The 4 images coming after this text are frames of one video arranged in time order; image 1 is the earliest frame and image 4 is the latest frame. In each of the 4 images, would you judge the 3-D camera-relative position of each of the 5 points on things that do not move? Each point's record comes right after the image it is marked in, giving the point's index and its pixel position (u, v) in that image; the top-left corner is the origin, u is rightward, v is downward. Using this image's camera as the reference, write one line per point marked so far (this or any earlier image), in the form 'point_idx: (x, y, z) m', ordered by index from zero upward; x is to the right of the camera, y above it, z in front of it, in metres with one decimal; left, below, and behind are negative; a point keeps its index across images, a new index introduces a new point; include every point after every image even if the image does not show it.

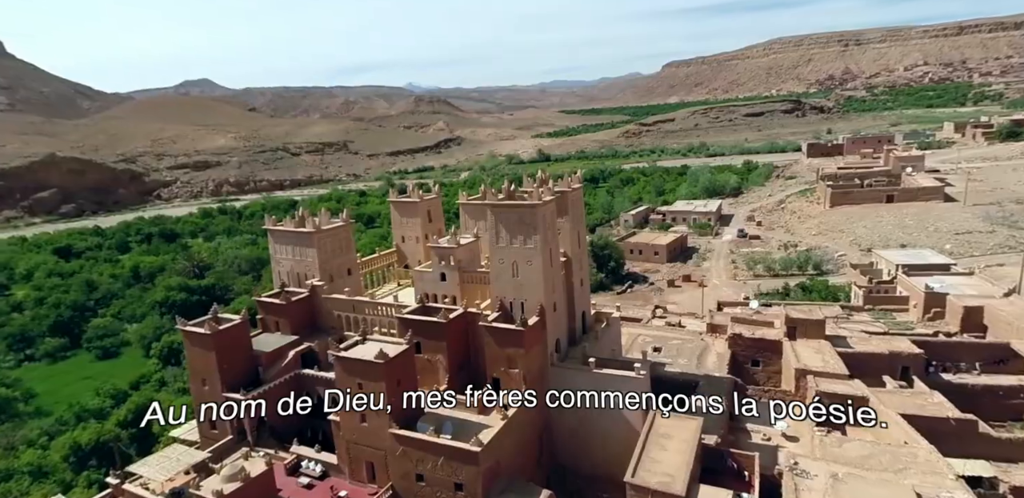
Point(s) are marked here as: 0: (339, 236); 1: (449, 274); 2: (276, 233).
0: (-4.9, +0.3, +17.4) m
1: (-1.8, -0.7, +18.0) m
2: (-6.5, +0.4, +17.3) m
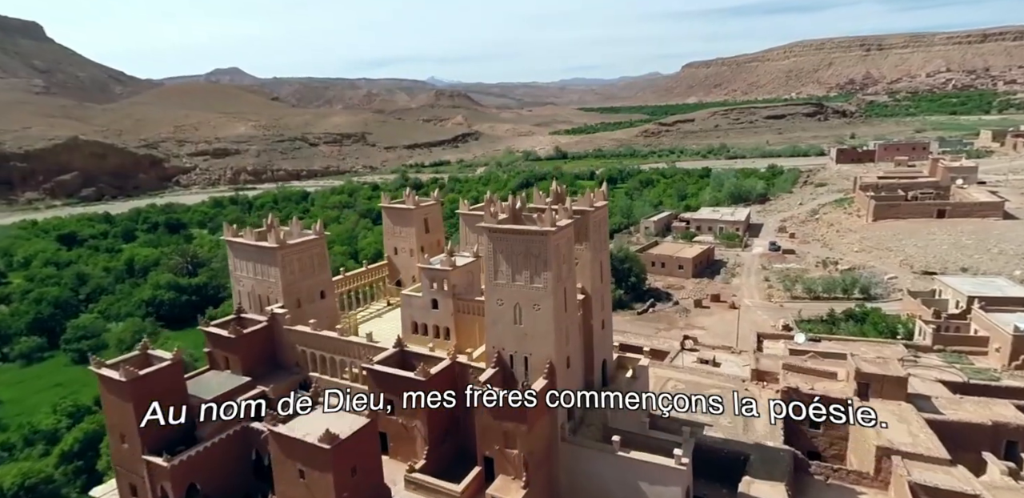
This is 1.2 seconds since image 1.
0: (-4.7, -0.1, +14.4) m
1: (-1.7, -1.3, +14.9) m
2: (-6.4, +0.1, +14.4) m
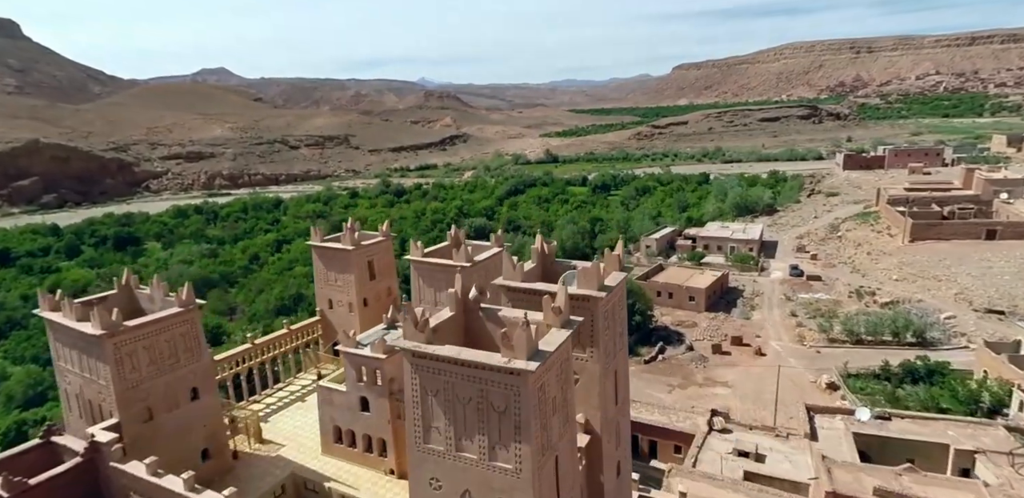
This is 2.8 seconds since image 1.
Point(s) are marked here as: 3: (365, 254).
0: (-5.3, -1.3, +9.5) m
1: (-2.3, -2.5, +10.1) m
2: (-6.9, -1.2, +9.4) m
3: (-3.4, -0.2, +14.4) m
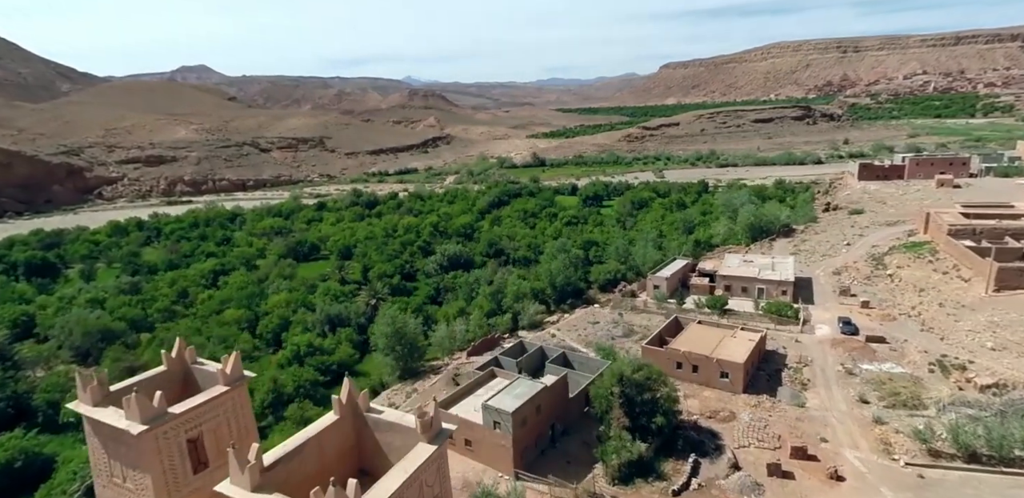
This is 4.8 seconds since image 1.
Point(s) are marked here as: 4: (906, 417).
0: (-5.7, -3.4, +2.5) m
1: (-2.7, -4.5, +3.1) m
2: (-7.4, -3.2, +2.4) m
3: (-4.0, -2.2, +7.4) m
4: (+11.4, -4.8, +18.0) m
